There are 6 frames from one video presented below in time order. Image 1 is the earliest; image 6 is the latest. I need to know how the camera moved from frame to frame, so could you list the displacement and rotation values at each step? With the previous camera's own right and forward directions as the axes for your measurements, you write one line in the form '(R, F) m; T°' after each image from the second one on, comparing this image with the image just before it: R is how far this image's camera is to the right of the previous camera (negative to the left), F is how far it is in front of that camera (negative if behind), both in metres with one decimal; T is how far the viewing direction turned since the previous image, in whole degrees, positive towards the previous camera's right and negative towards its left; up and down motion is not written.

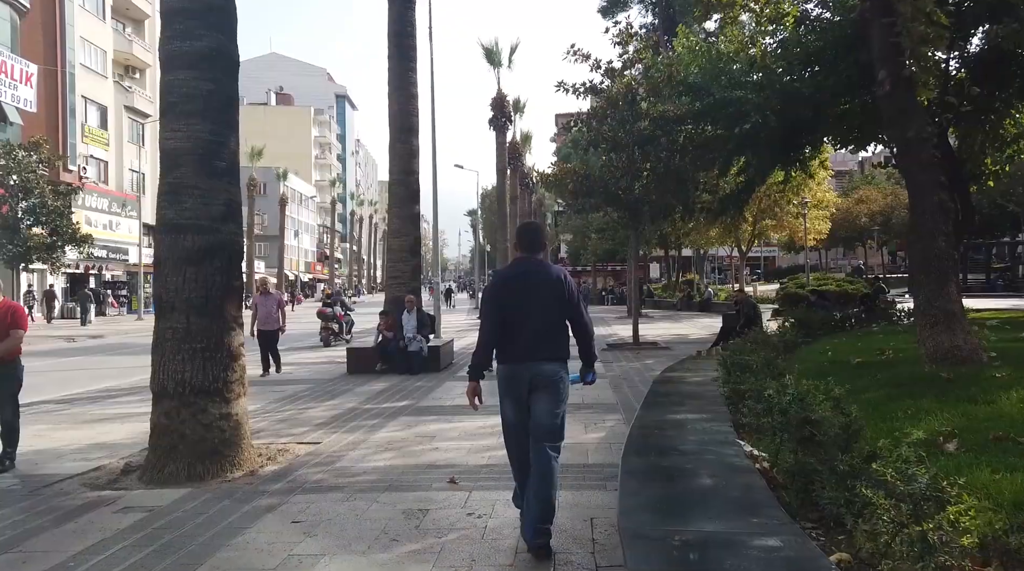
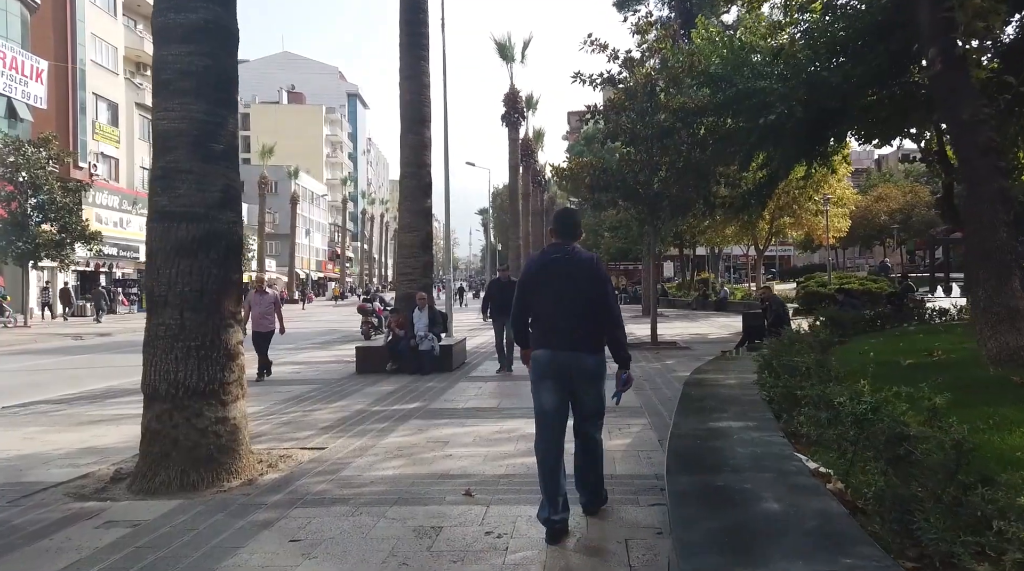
(-0.1, +0.6) m; -1°
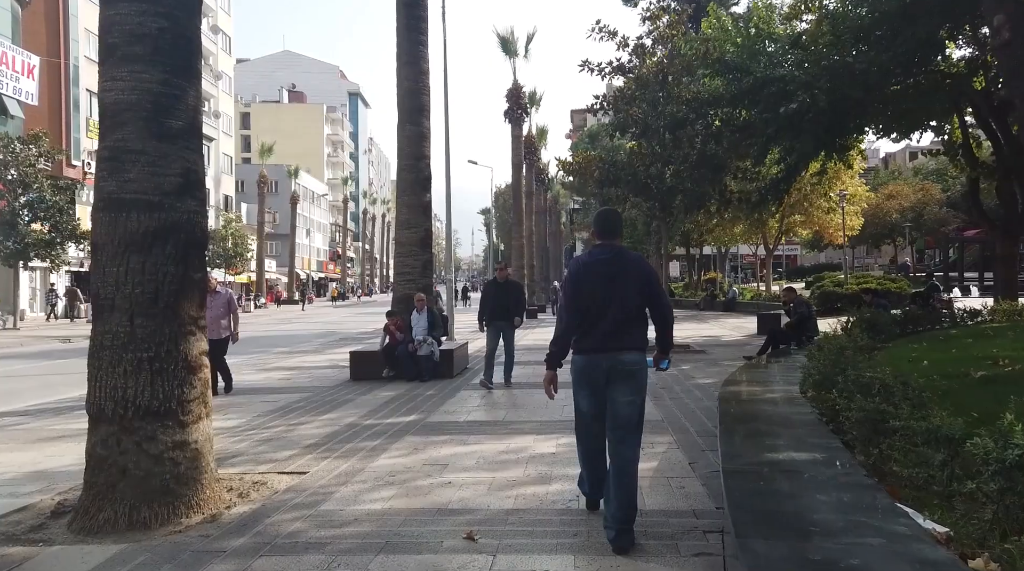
(0.0, +1.0) m; 0°
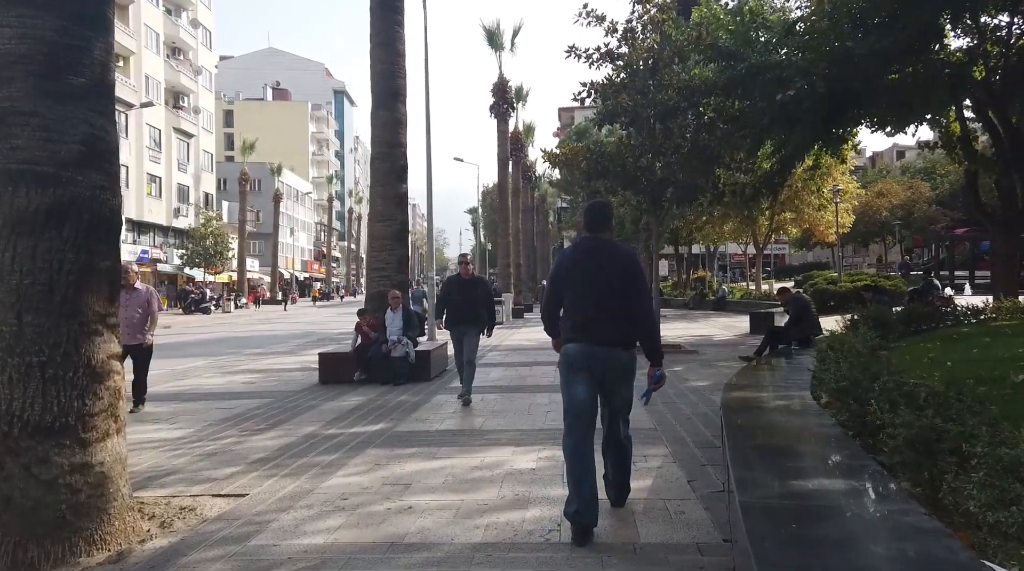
(+0.1, +0.9) m; +1°
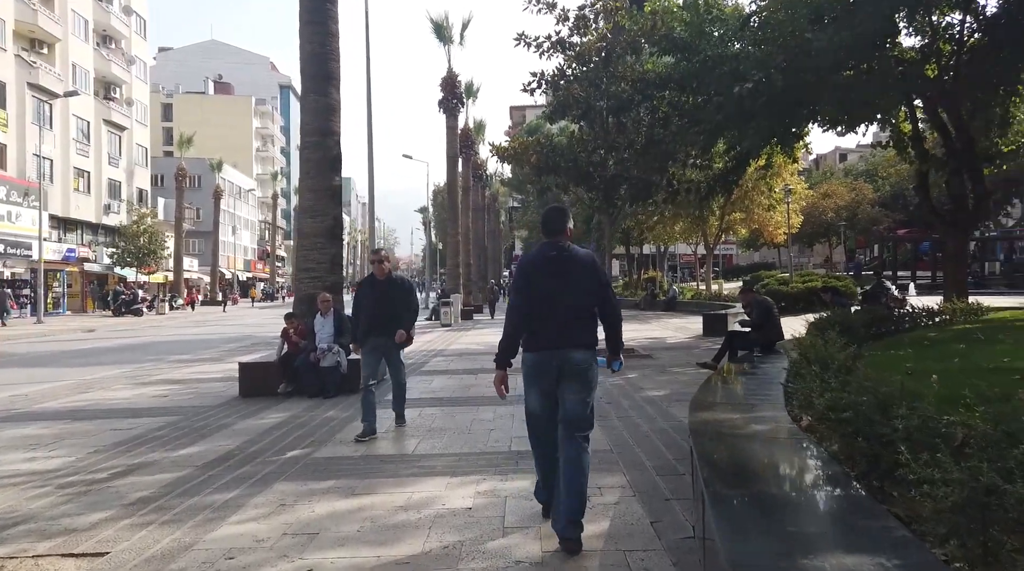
(+0.1, +1.0) m; +3°
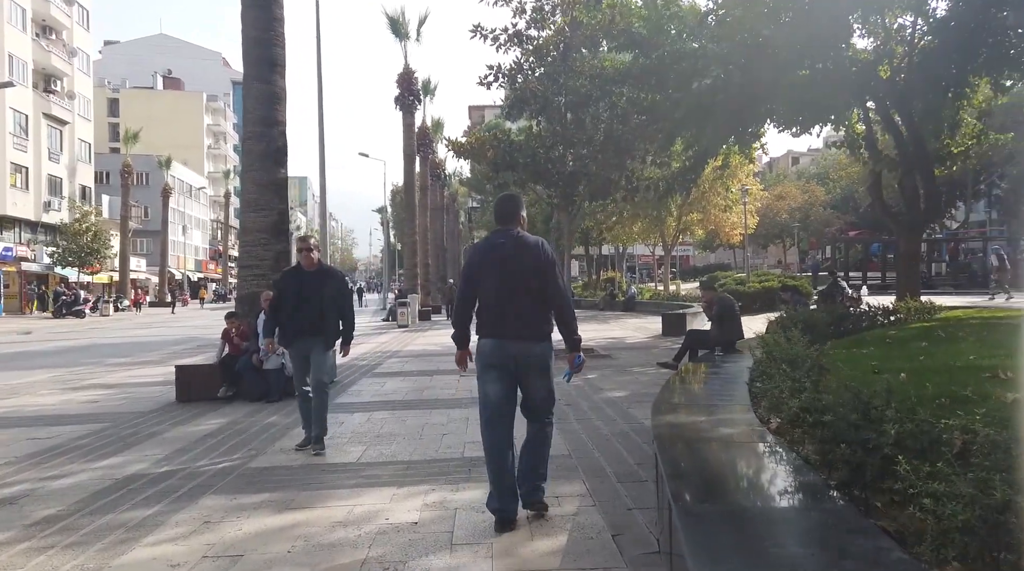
(0.0, +0.4) m; +3°
